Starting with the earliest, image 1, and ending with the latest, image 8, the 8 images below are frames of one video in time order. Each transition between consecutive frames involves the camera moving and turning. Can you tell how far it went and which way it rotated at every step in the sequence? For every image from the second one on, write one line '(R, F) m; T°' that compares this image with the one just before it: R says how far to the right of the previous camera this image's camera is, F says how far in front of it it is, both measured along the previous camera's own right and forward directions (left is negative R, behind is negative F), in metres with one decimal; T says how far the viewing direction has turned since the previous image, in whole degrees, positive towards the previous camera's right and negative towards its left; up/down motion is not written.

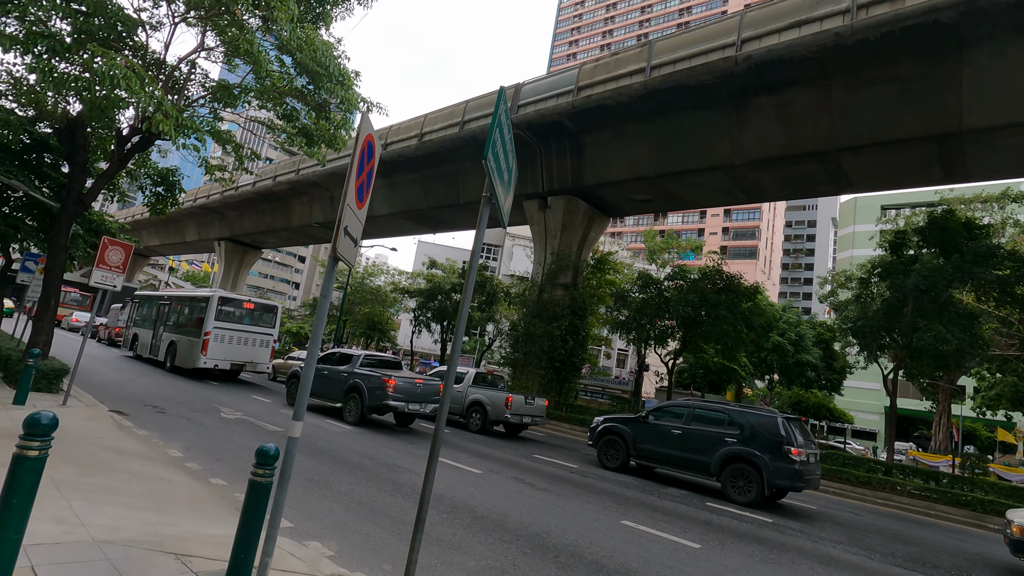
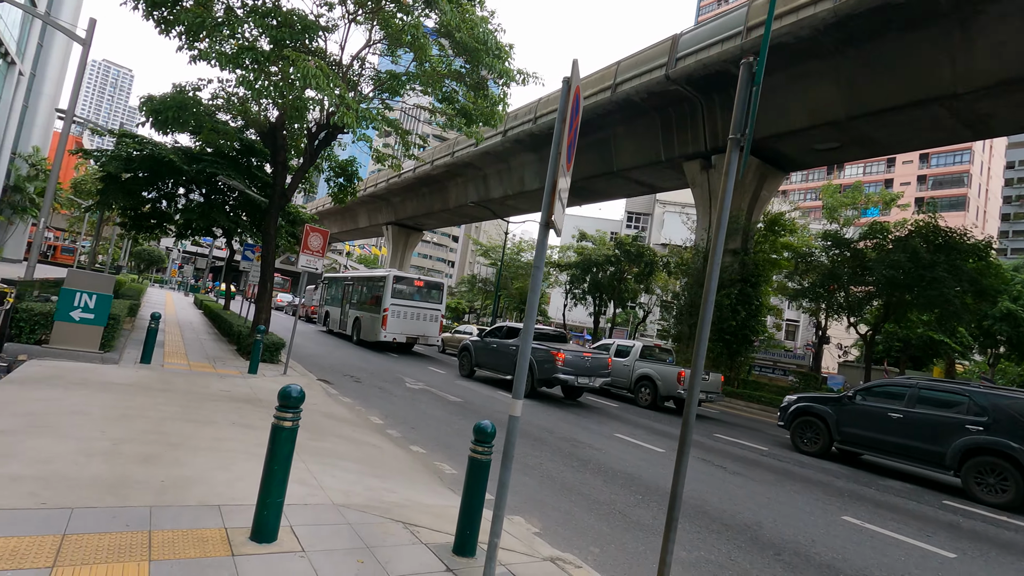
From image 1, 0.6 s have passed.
(-0.5, +0.3) m; -15°
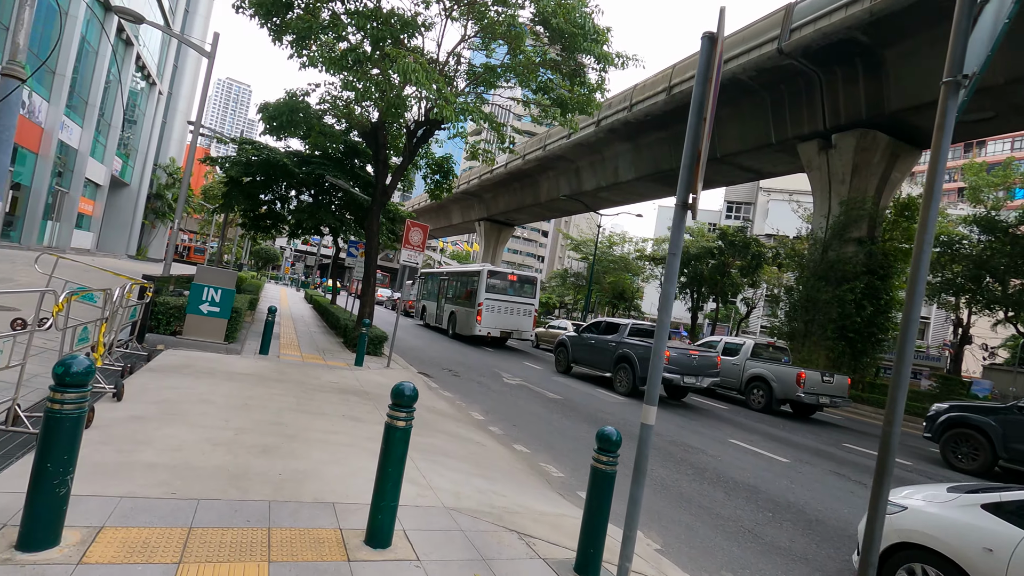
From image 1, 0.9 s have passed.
(-0.2, +0.3) m; -9°
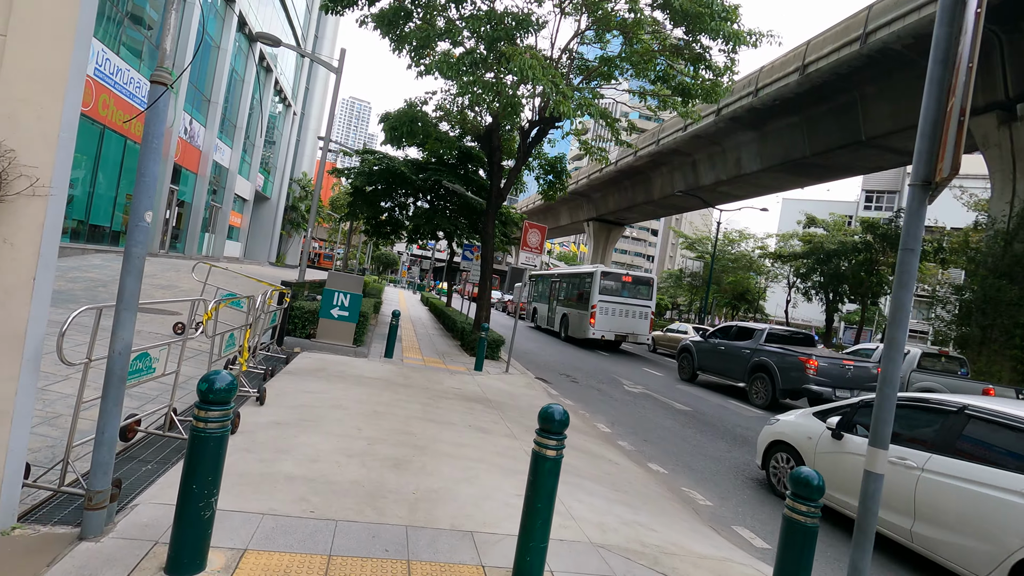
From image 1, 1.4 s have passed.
(-0.3, +0.4) m; -11°
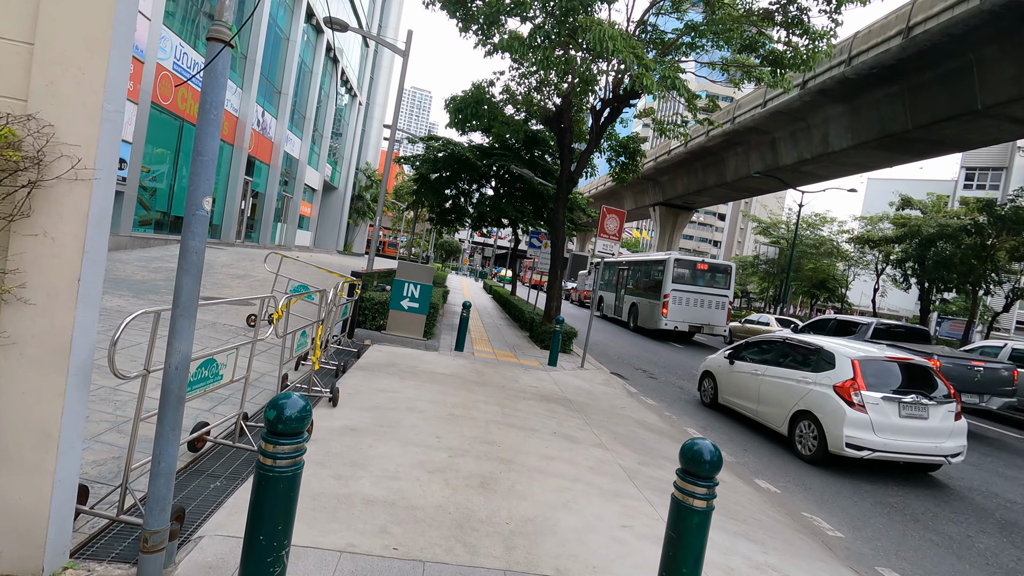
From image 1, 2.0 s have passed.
(-0.3, +0.6) m; -6°
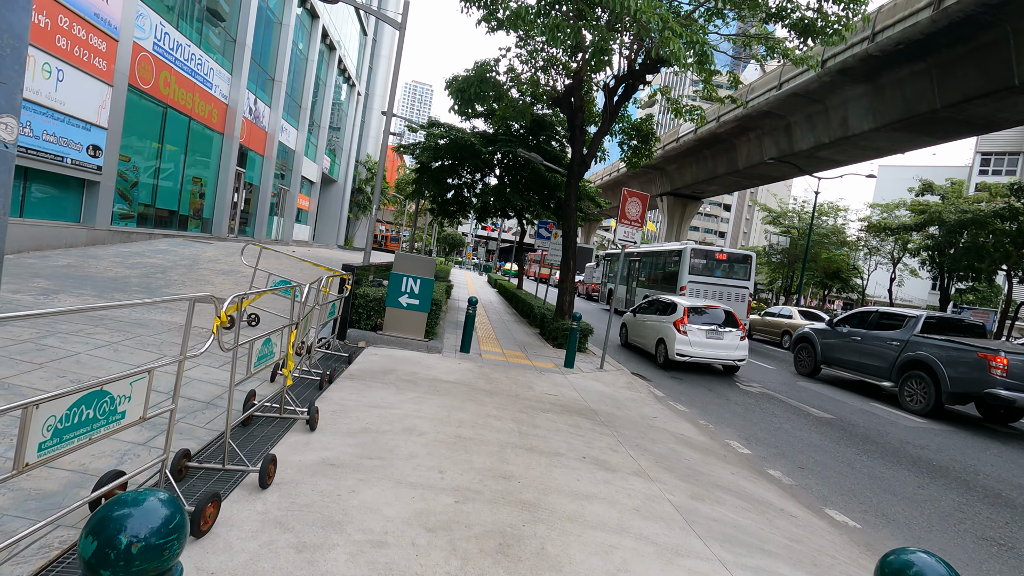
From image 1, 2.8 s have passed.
(-0.1, +1.0) m; 0°
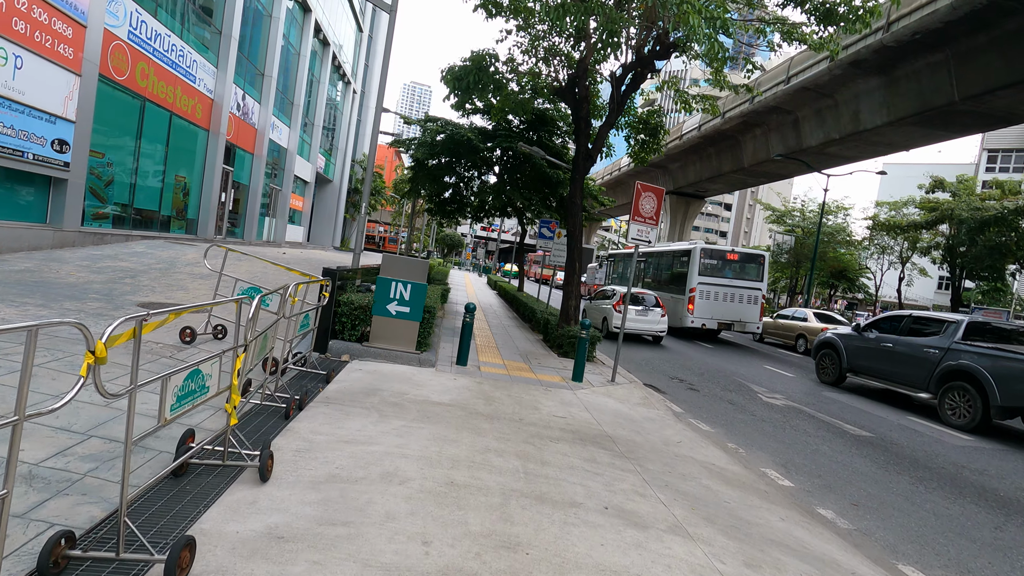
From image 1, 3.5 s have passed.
(0.0, +0.9) m; 0°
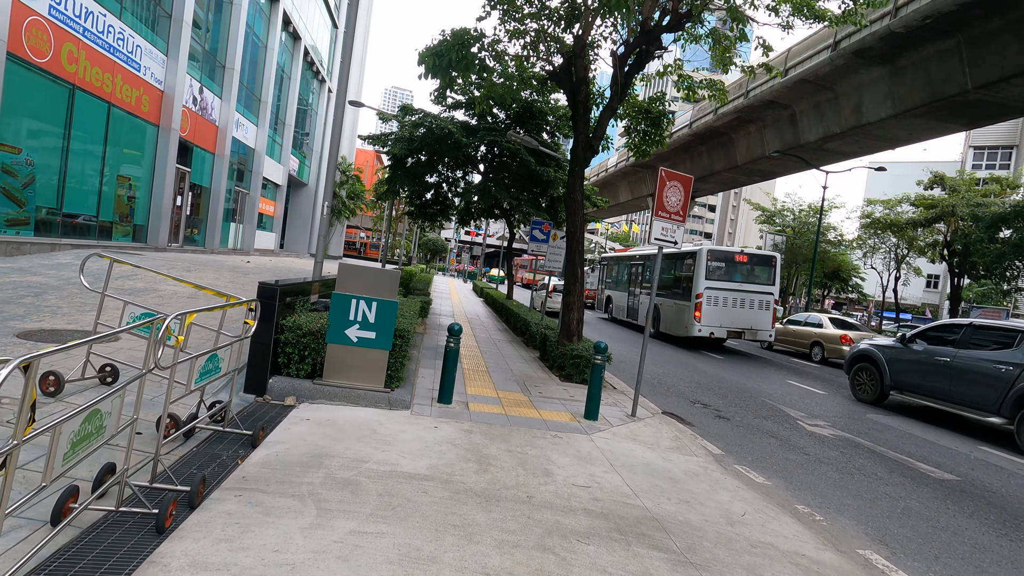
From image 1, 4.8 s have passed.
(-0.1, +1.6) m; +2°
